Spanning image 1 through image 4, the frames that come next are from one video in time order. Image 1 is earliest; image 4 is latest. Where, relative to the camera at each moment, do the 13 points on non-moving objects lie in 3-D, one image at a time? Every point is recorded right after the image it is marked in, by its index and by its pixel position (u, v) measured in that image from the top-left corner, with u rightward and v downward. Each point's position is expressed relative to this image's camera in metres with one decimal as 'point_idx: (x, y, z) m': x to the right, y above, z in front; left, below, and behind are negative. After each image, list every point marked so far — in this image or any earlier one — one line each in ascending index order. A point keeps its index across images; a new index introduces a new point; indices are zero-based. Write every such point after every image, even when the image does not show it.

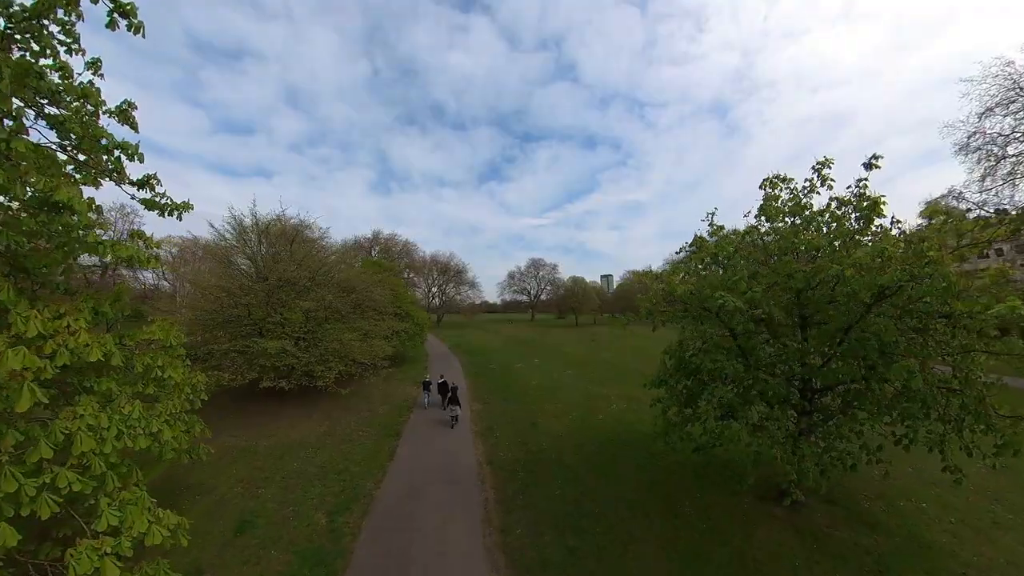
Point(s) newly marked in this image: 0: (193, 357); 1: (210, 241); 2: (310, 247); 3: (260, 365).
0: (-13.2, -2.9, +16.7) m
1: (-14.9, +2.3, +19.9) m
2: (-9.6, +2.0, +19.2) m
3: (-10.0, -3.1, +15.9) m
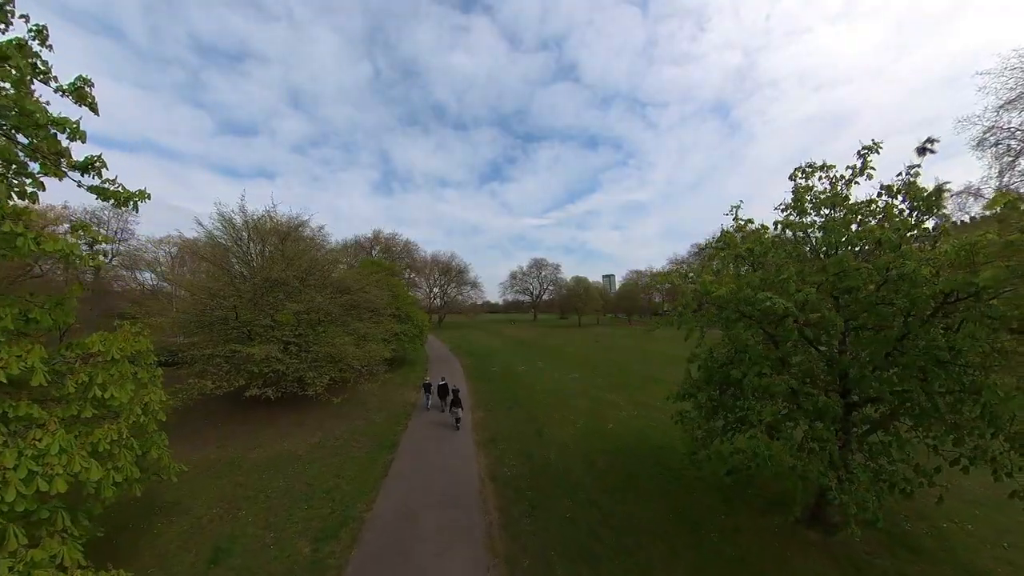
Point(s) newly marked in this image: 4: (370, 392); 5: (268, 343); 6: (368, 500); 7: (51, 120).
0: (-13.0, -2.9, +15.7) m
1: (-14.8, +2.3, +18.9) m
2: (-9.5, +1.9, +18.2) m
3: (-9.9, -3.1, +14.9) m
4: (-7.0, -5.1, +19.9) m
5: (-9.3, -2.1, +15.4) m
6: (-3.7, -5.5, +10.5) m
7: (-6.9, +2.5, +6.0) m
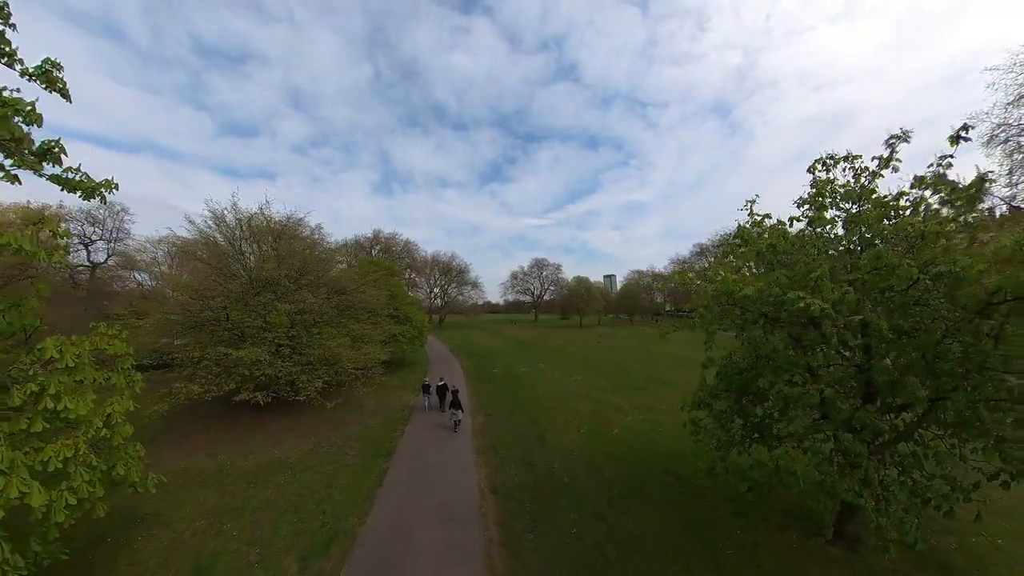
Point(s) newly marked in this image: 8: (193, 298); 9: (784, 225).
0: (-13.0, -2.9, +15.1) m
1: (-14.7, +2.3, +18.3) m
2: (-9.4, +1.9, +17.6) m
3: (-9.8, -3.1, +14.3) m
4: (-7.0, -5.1, +19.3) m
5: (-9.3, -2.1, +14.8) m
6: (-3.7, -5.5, +9.9) m
7: (-6.8, +2.5, +5.4) m
8: (-11.8, -0.4, +15.0) m
9: (+5.7, +1.3, +8.4) m
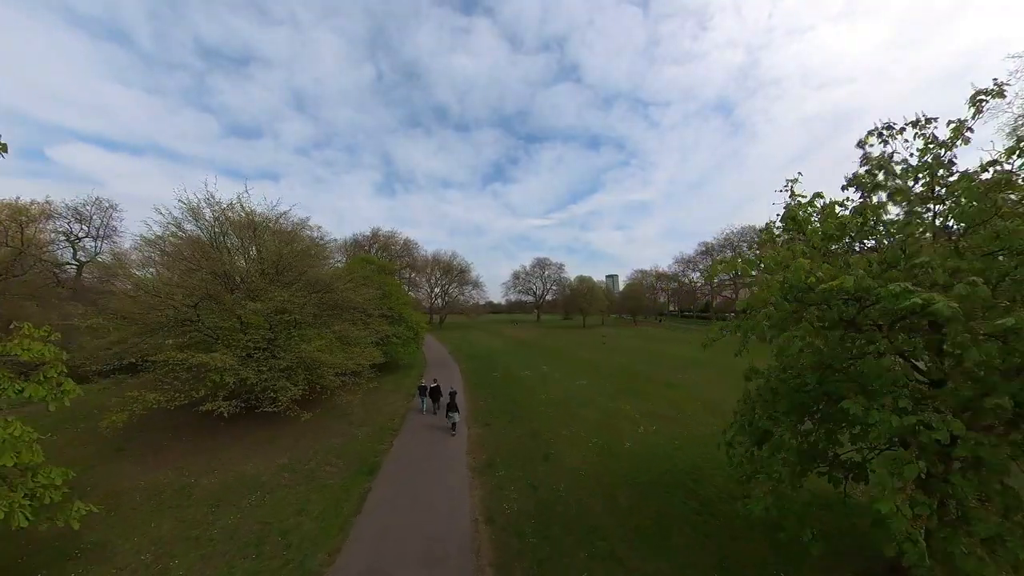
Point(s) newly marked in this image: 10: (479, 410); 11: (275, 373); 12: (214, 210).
0: (-13.0, -2.8, +13.7) m
1: (-14.7, +2.4, +16.9) m
2: (-9.4, +2.0, +16.1) m
3: (-9.8, -3.0, +12.9) m
4: (-7.0, -5.0, +17.9) m
5: (-9.3, -2.0, +13.4) m
6: (-3.7, -5.4, +8.4) m
7: (-6.9, +2.6, +4.0) m
8: (-11.9, -0.3, +13.6) m
9: (+5.6, +1.4, +6.9) m
10: (-1.5, -5.8, +19.6) m
11: (-8.1, -2.9, +13.9) m
12: (-11.6, +3.1, +15.6) m
